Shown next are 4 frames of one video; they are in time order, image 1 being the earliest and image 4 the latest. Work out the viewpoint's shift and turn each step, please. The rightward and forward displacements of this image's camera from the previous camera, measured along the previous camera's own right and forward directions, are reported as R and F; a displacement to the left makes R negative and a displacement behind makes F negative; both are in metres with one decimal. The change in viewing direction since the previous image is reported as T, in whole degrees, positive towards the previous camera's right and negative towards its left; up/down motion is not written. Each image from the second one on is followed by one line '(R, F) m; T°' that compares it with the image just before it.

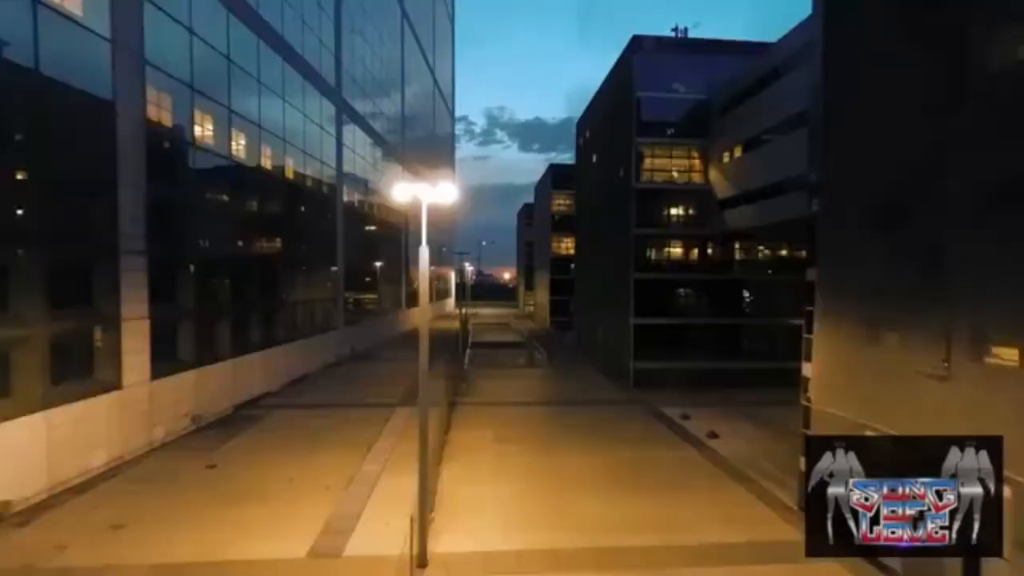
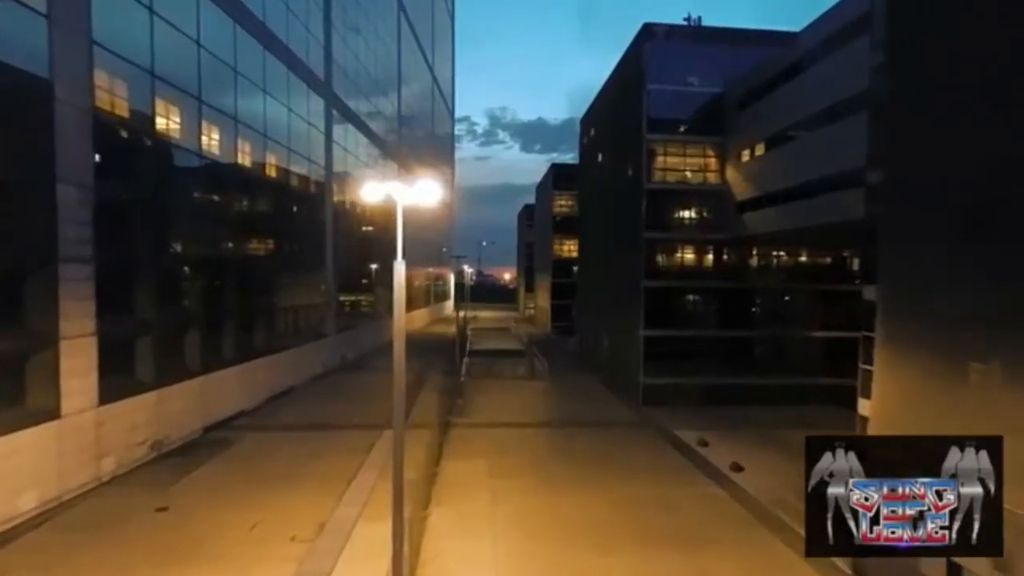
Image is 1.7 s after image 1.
(0.0, +1.9) m; 0°
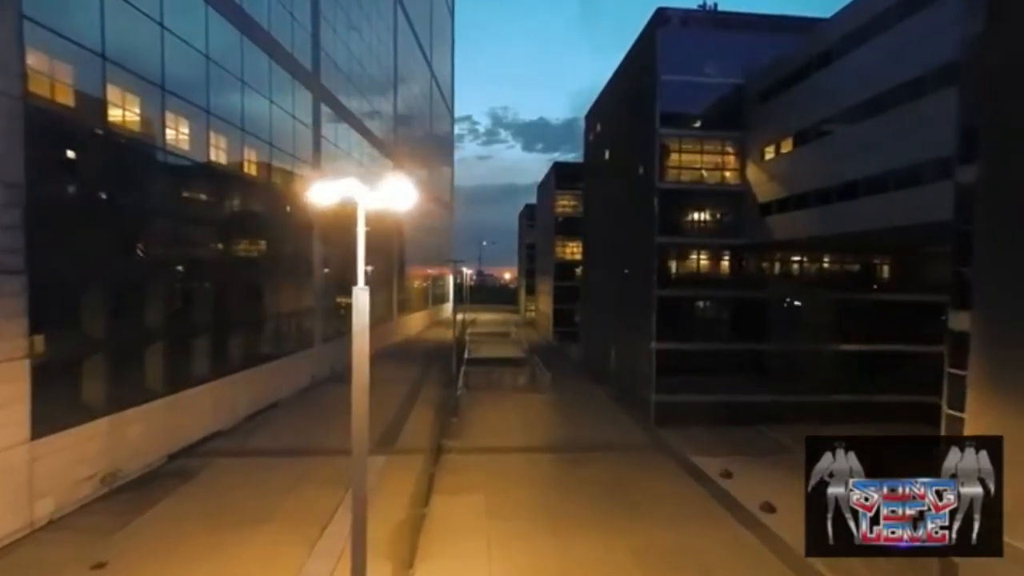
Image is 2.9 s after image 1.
(0.0, +1.9) m; 0°
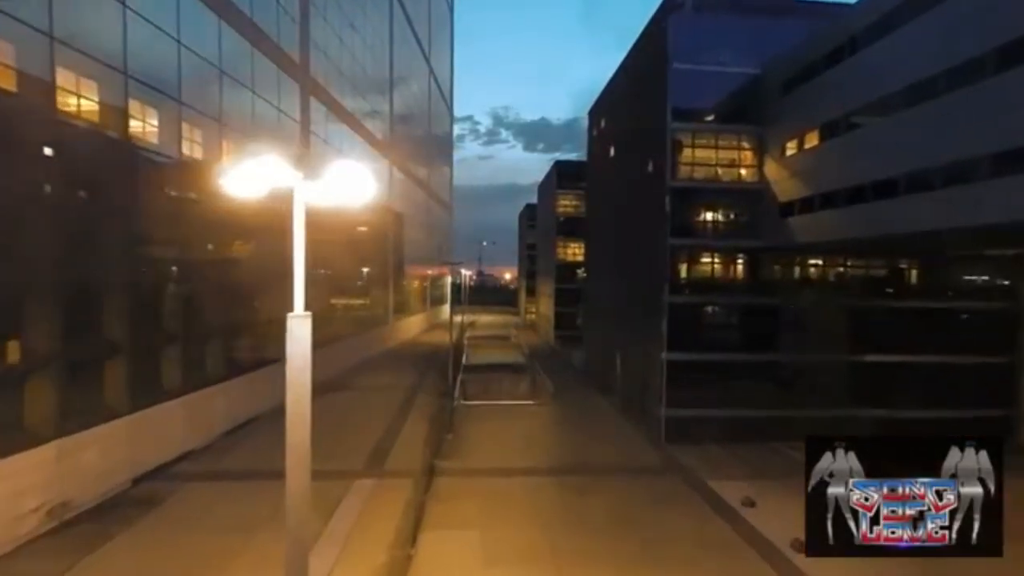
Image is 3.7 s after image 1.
(0.0, +1.5) m; 0°
